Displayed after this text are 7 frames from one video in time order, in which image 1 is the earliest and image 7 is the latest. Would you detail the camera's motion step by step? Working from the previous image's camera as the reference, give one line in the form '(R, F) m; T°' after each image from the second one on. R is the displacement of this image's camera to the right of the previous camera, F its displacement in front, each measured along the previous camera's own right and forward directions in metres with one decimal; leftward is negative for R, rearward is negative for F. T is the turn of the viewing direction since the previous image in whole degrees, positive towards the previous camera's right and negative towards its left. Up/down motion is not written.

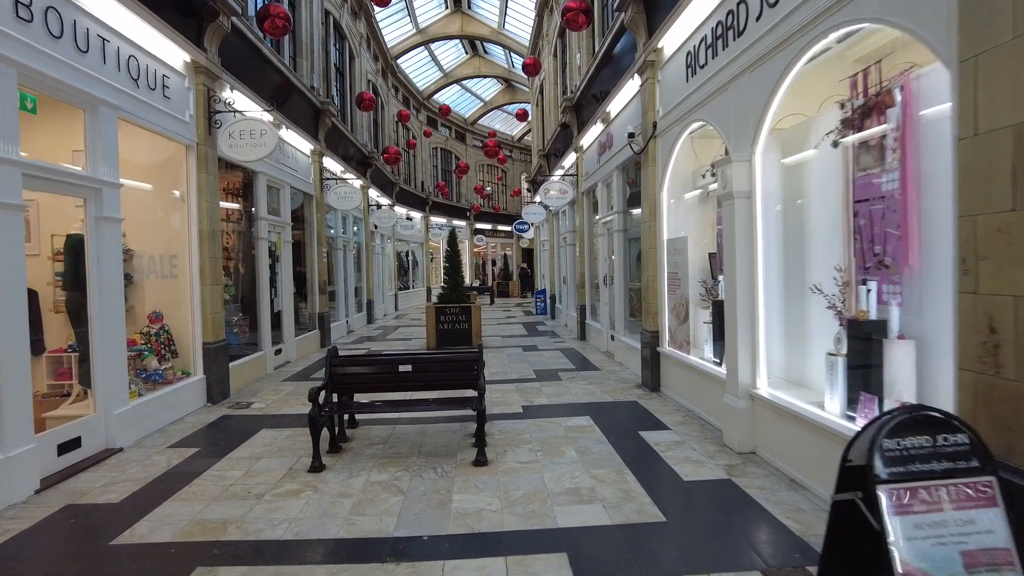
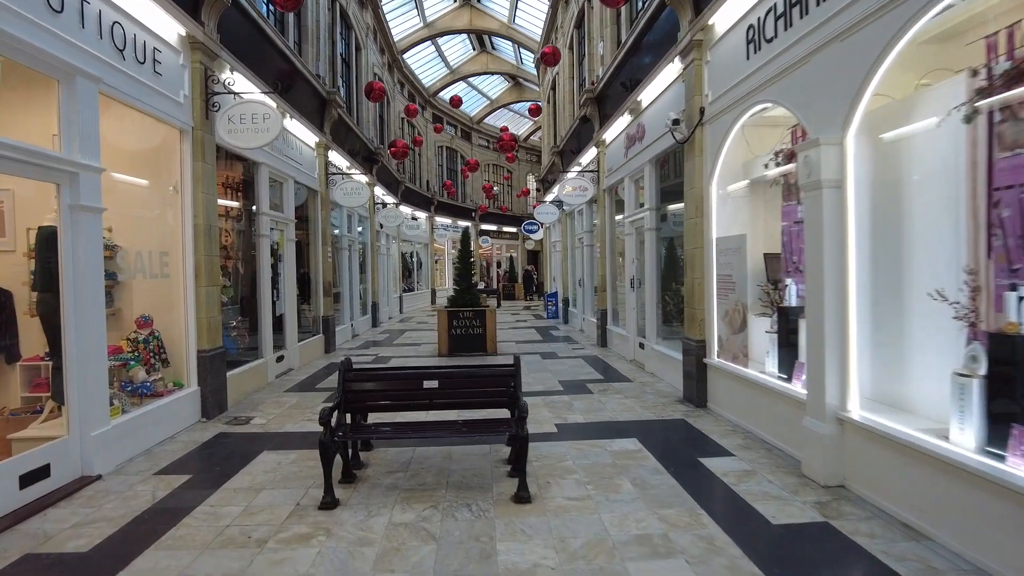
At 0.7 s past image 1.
(-0.3, +0.7) m; 0°
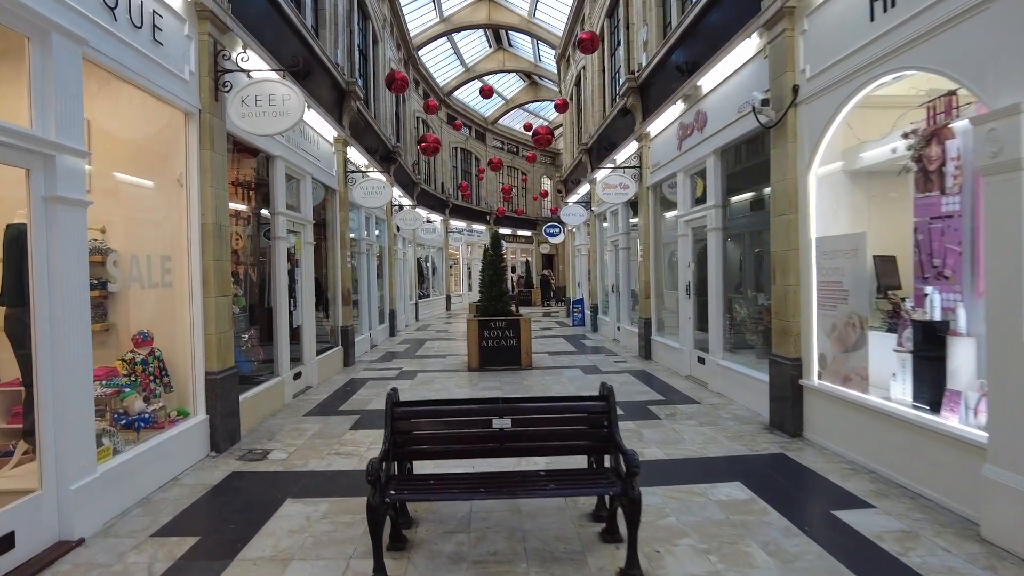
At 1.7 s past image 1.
(-0.4, +0.9) m; -1°
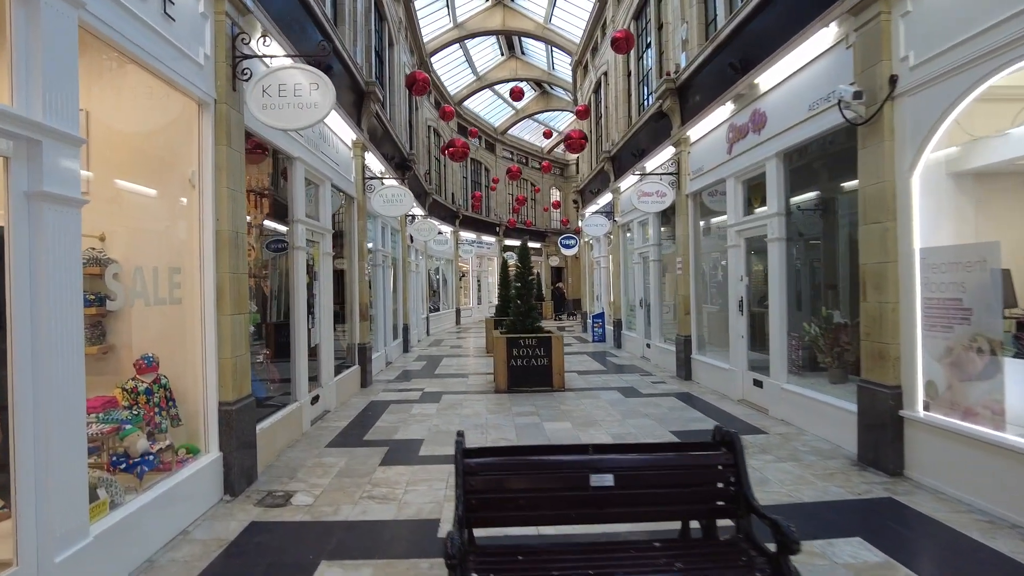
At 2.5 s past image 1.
(-0.4, +0.7) m; 0°
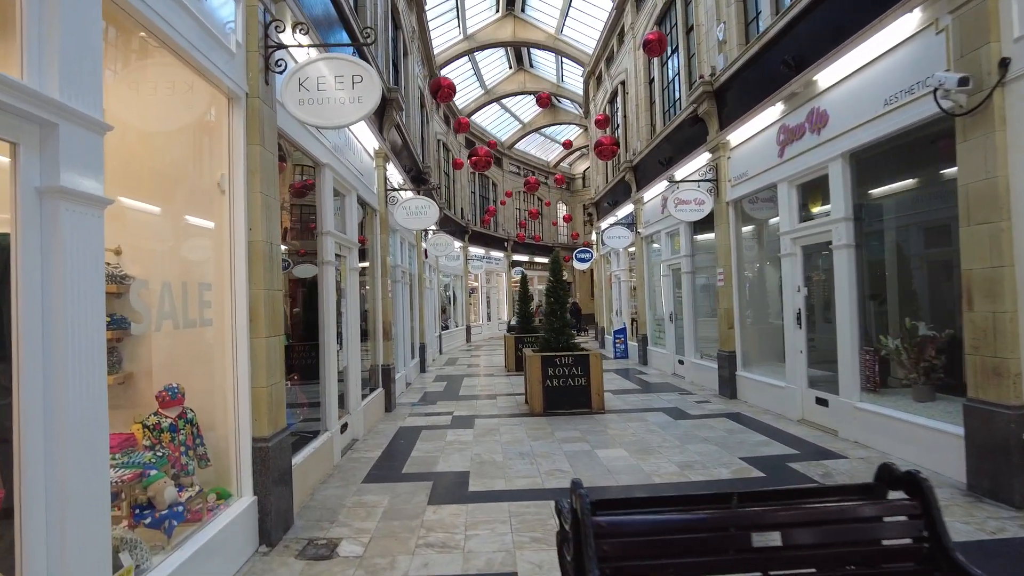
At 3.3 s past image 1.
(-0.4, +0.5) m; 0°
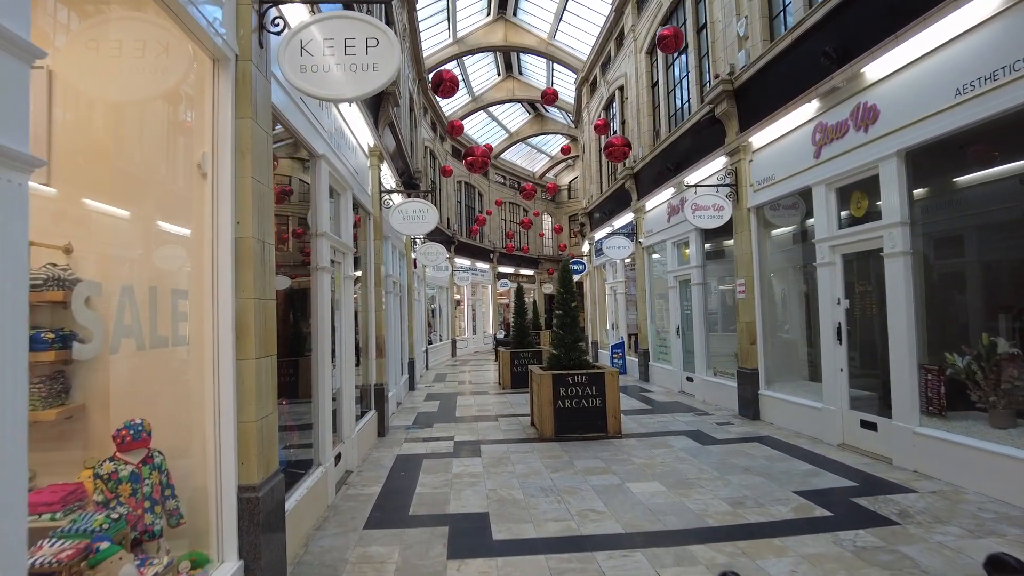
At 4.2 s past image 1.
(-0.4, +0.7) m; +2°
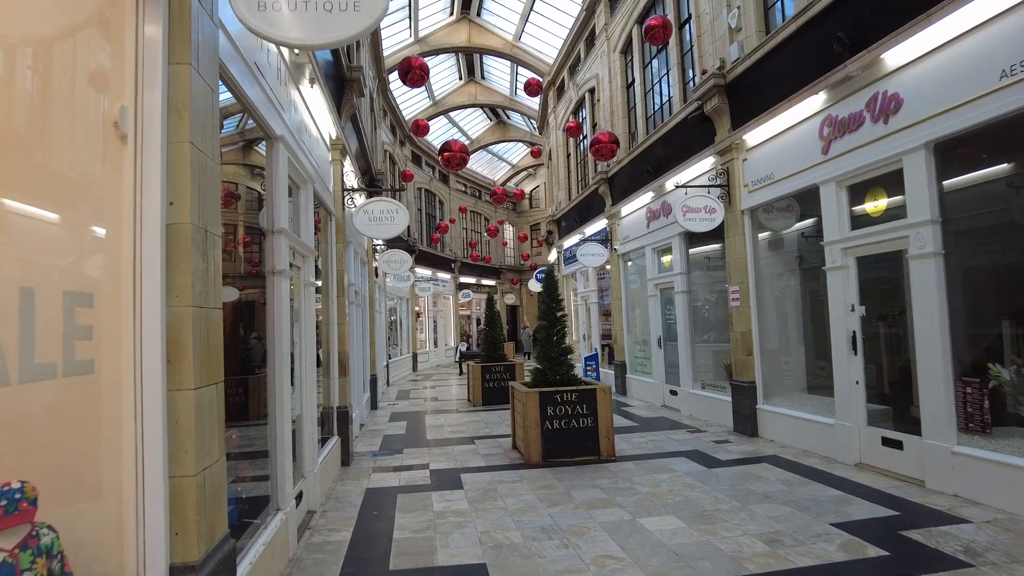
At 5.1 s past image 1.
(-0.3, +0.7) m; +4°
